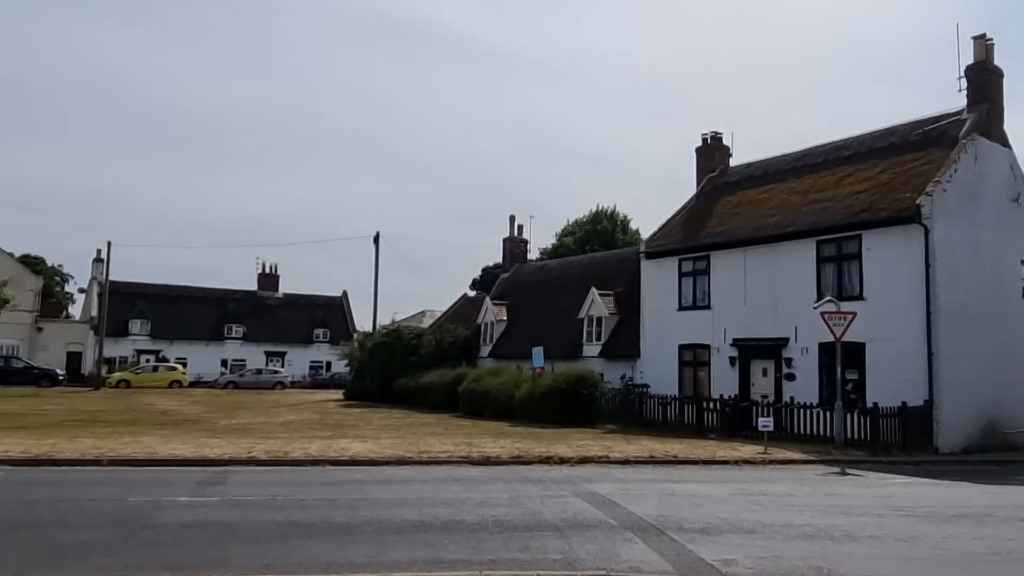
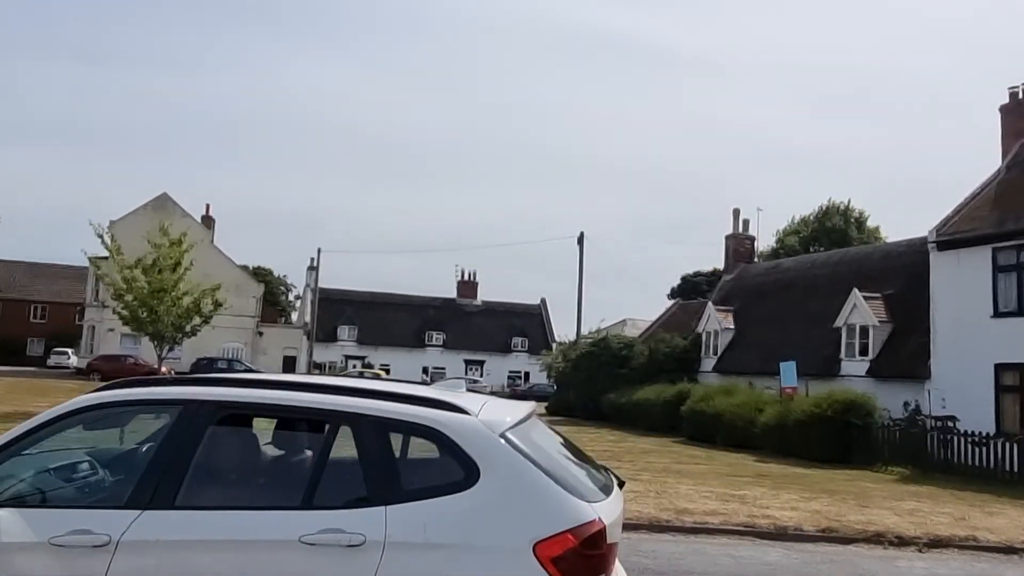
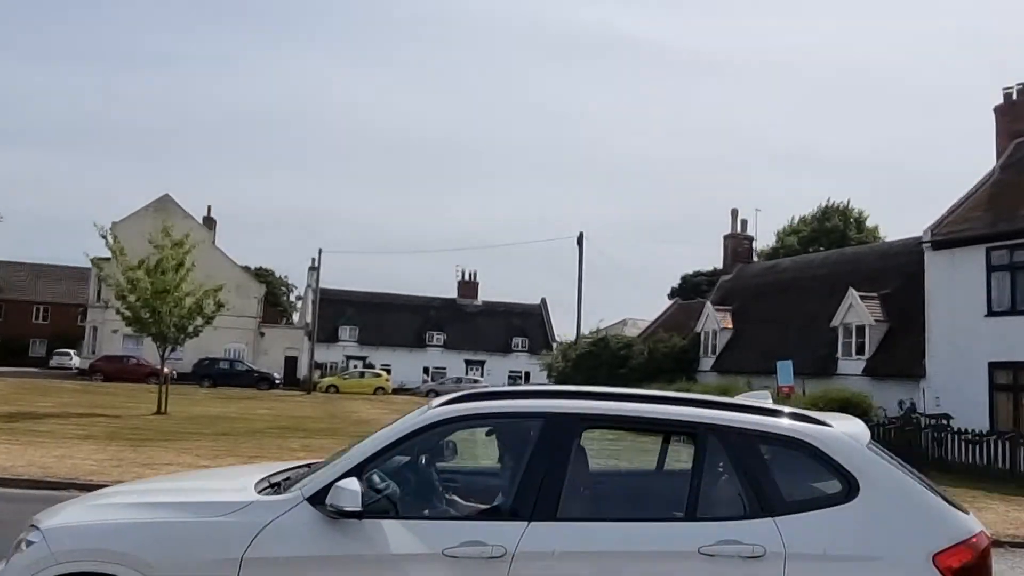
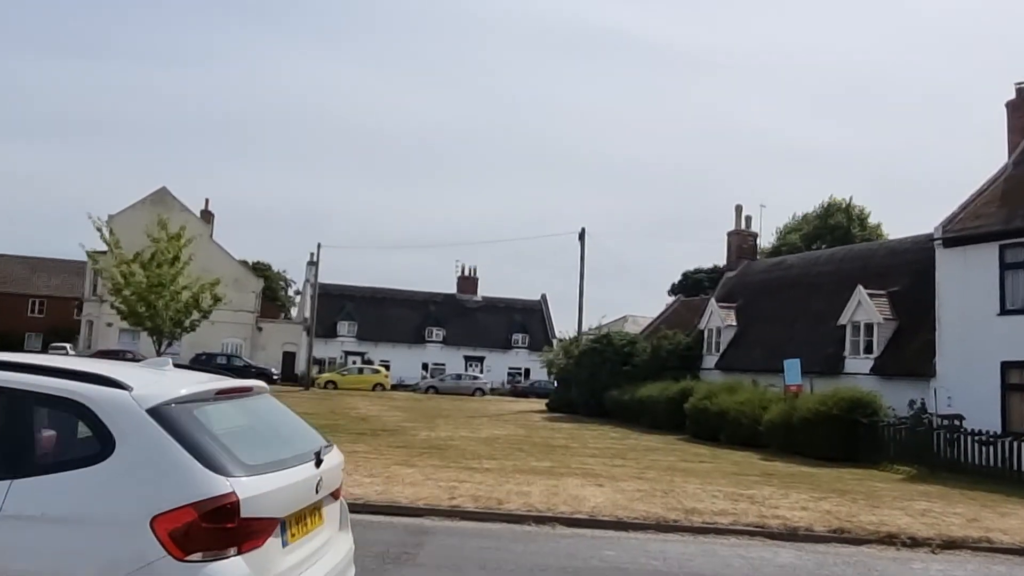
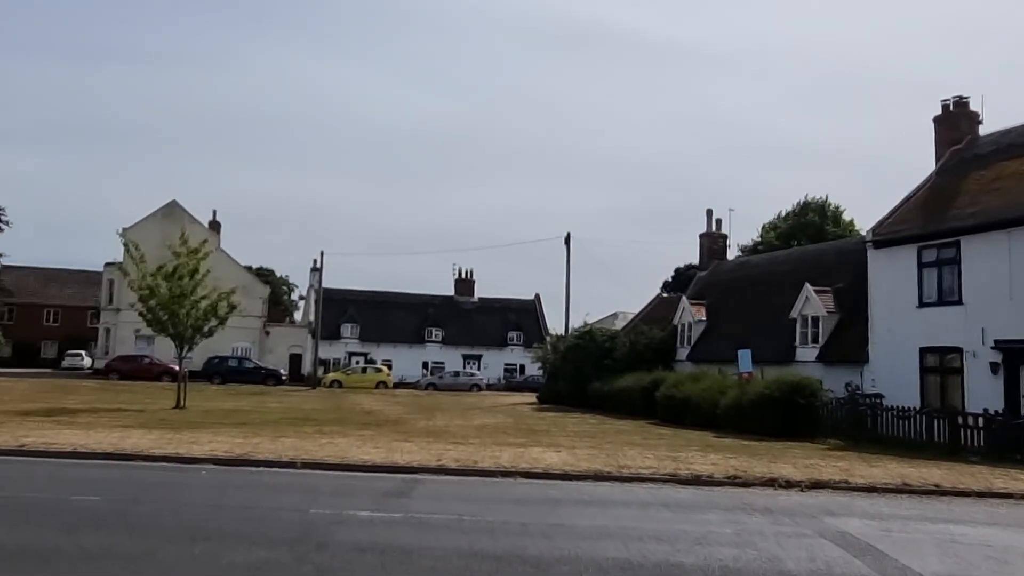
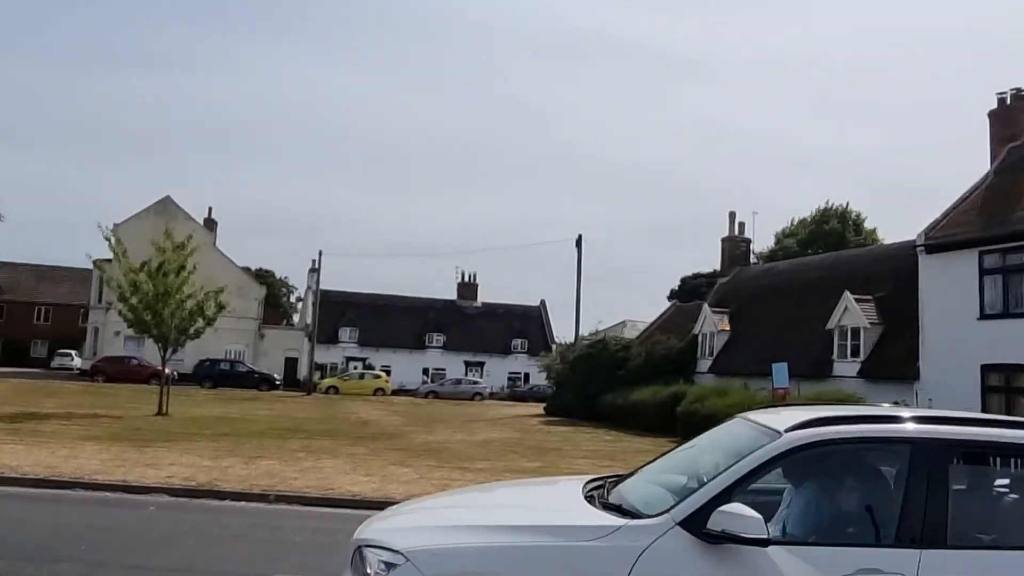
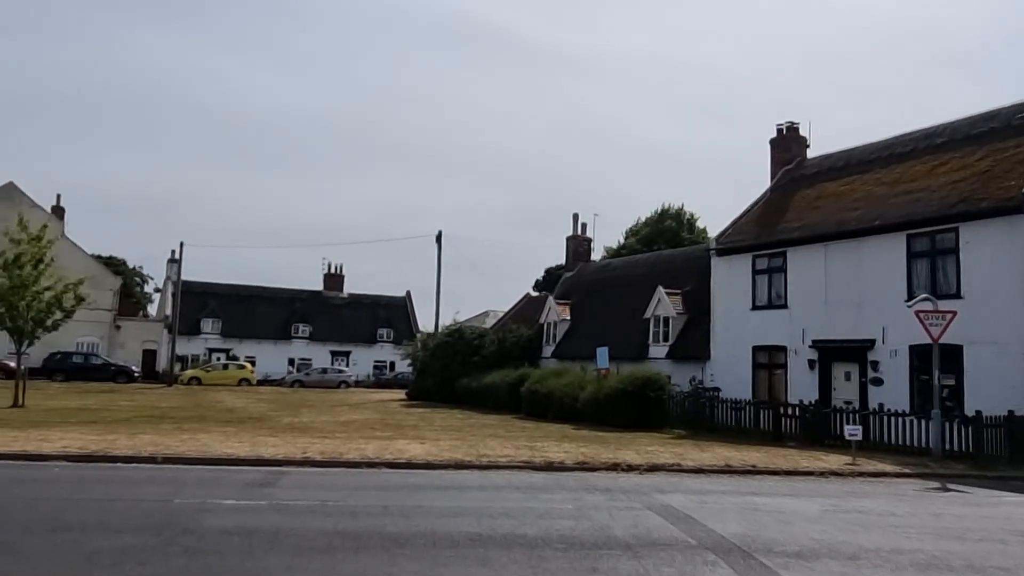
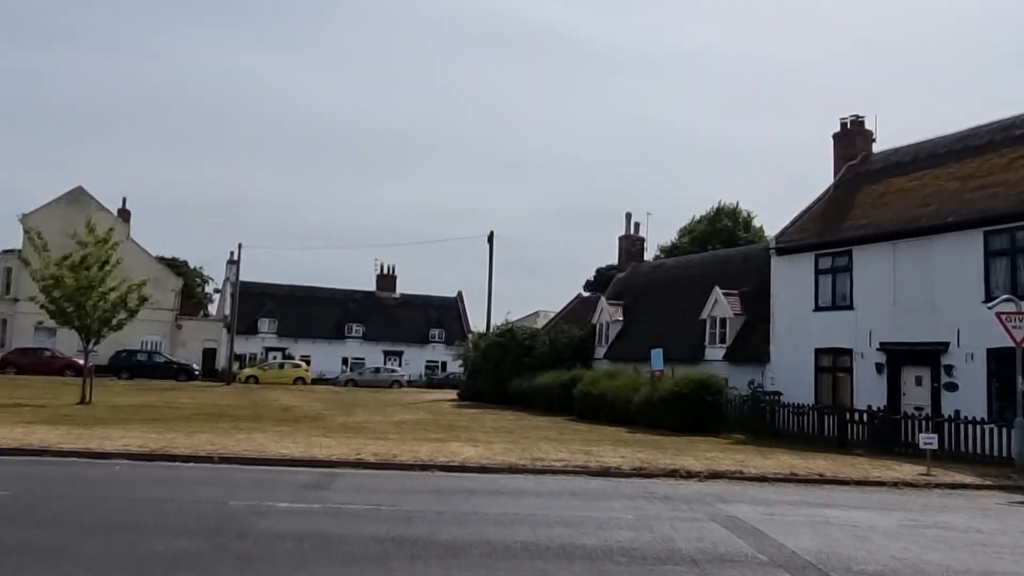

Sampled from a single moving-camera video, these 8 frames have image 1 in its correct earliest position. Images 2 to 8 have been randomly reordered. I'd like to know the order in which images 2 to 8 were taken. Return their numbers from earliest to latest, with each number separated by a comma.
7, 8, 5, 6, 3, 2, 4
